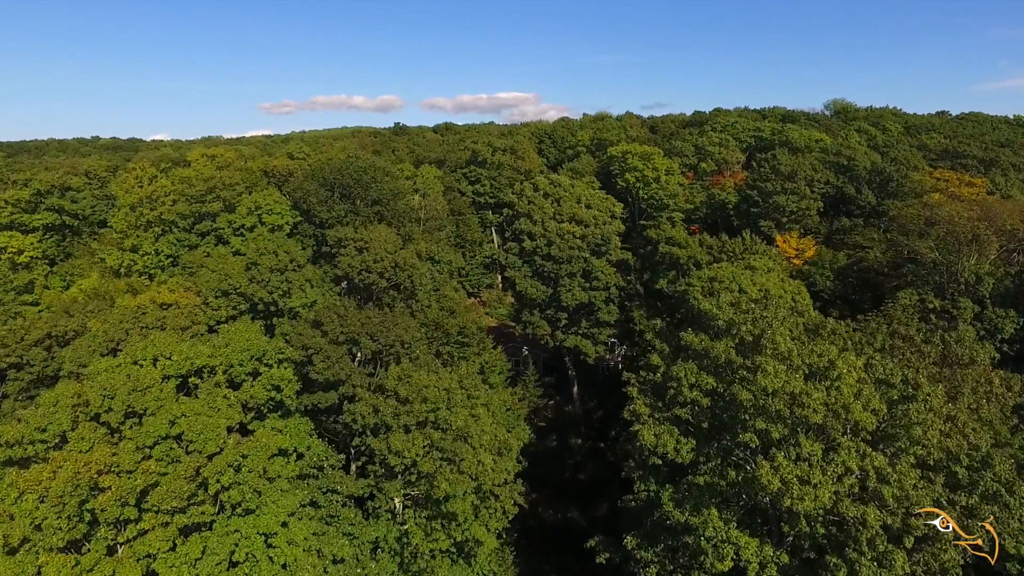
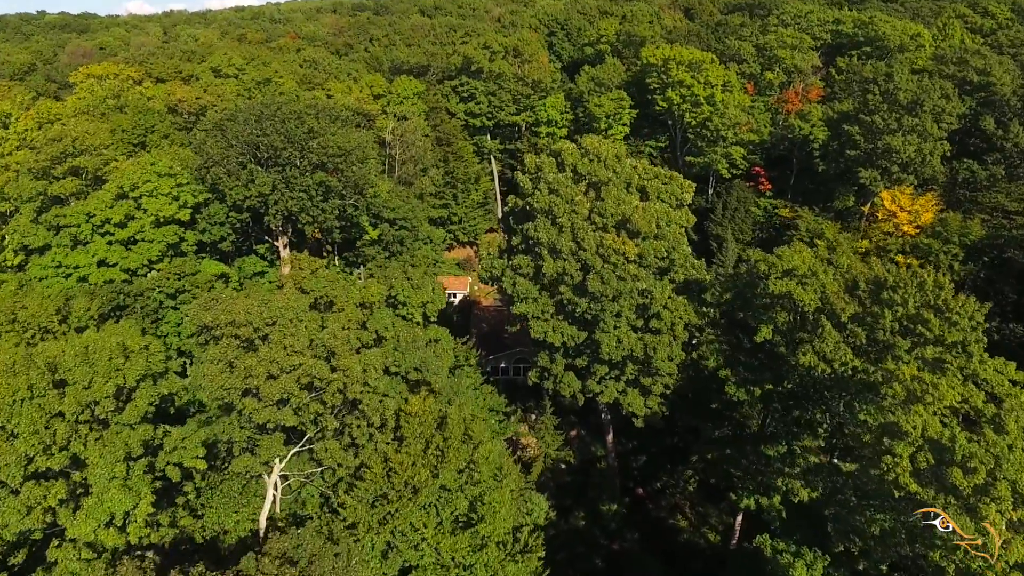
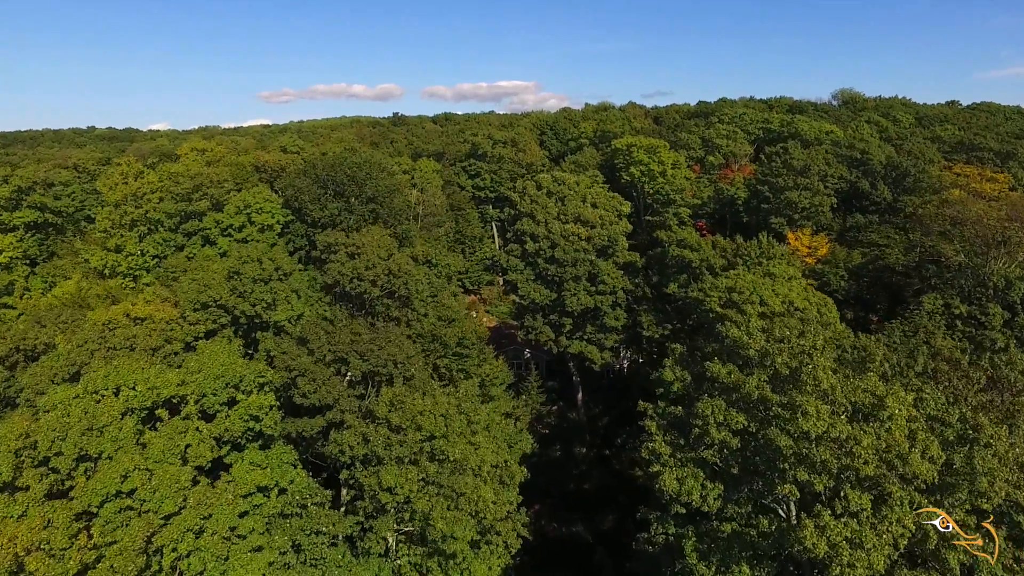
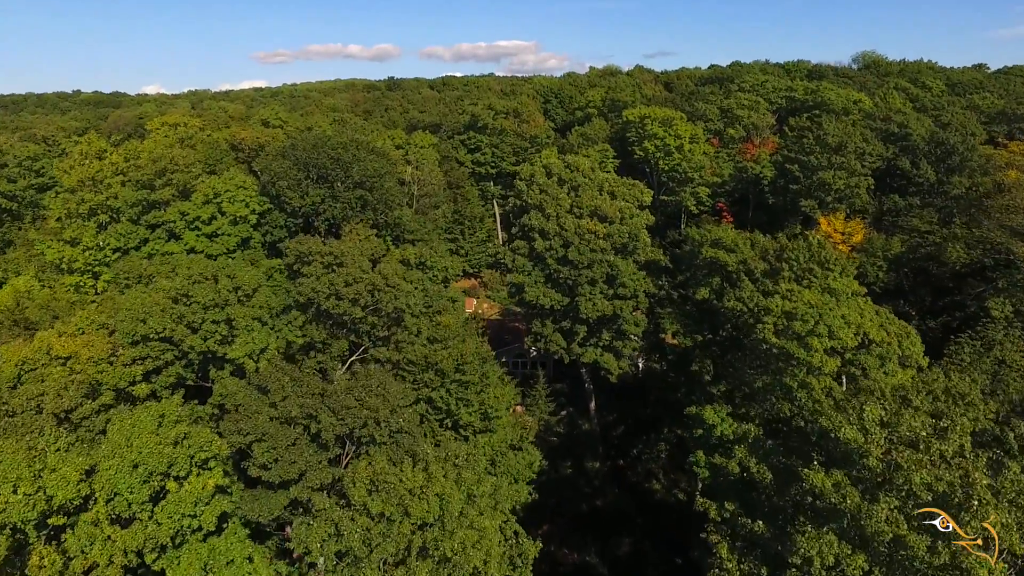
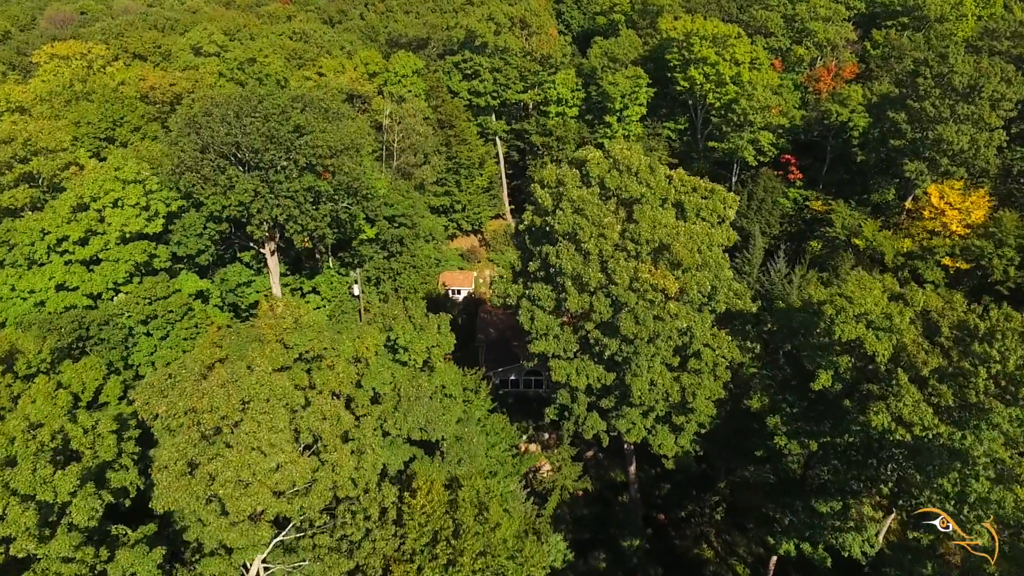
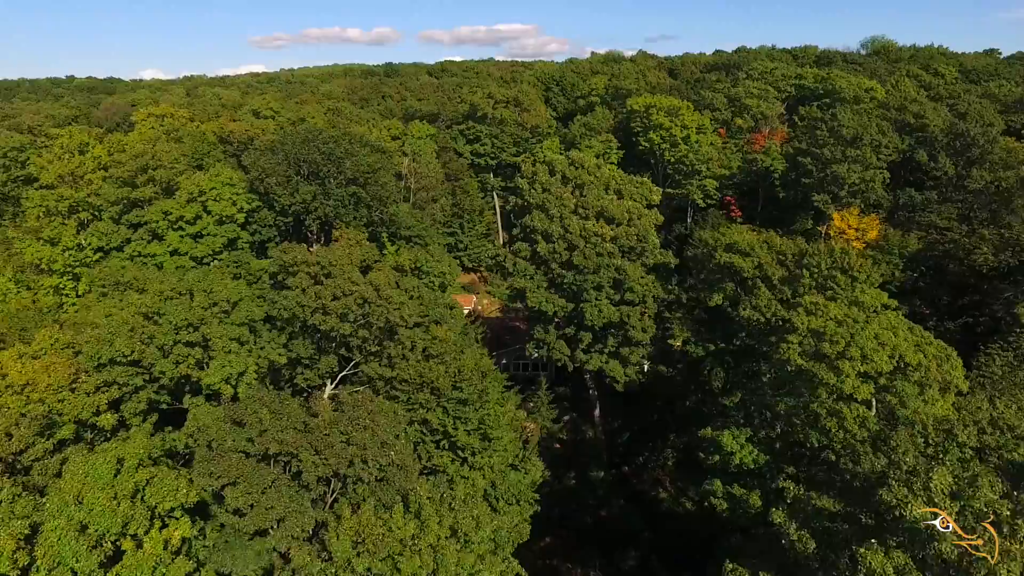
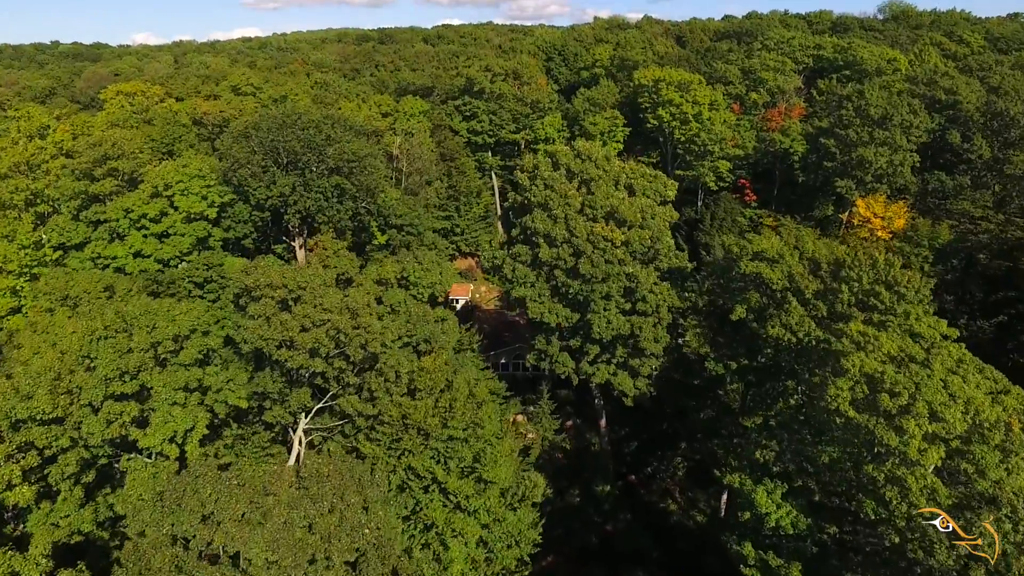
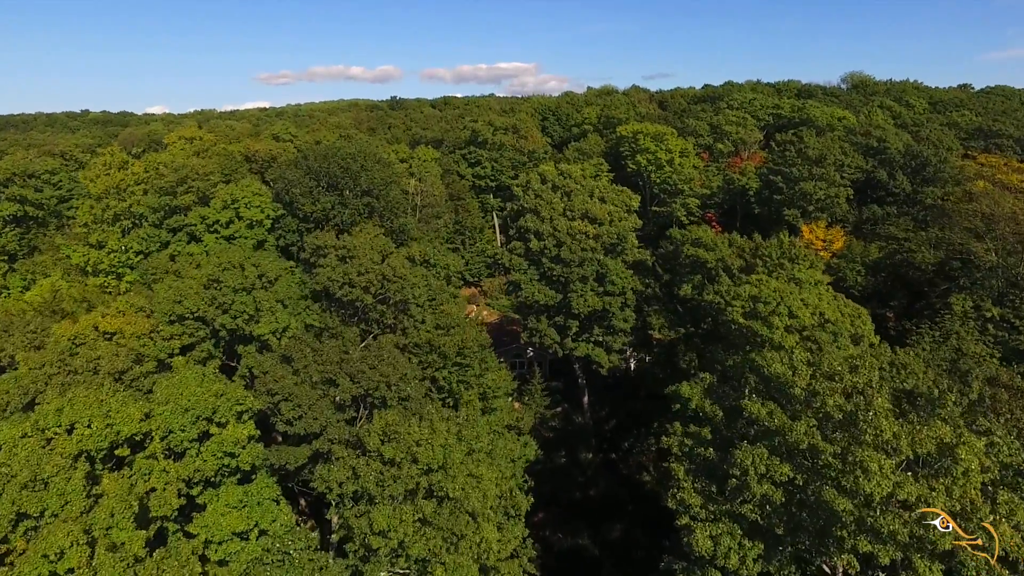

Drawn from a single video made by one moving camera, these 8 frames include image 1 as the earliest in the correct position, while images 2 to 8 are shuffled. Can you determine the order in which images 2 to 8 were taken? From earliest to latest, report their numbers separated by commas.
3, 8, 4, 6, 7, 2, 5
